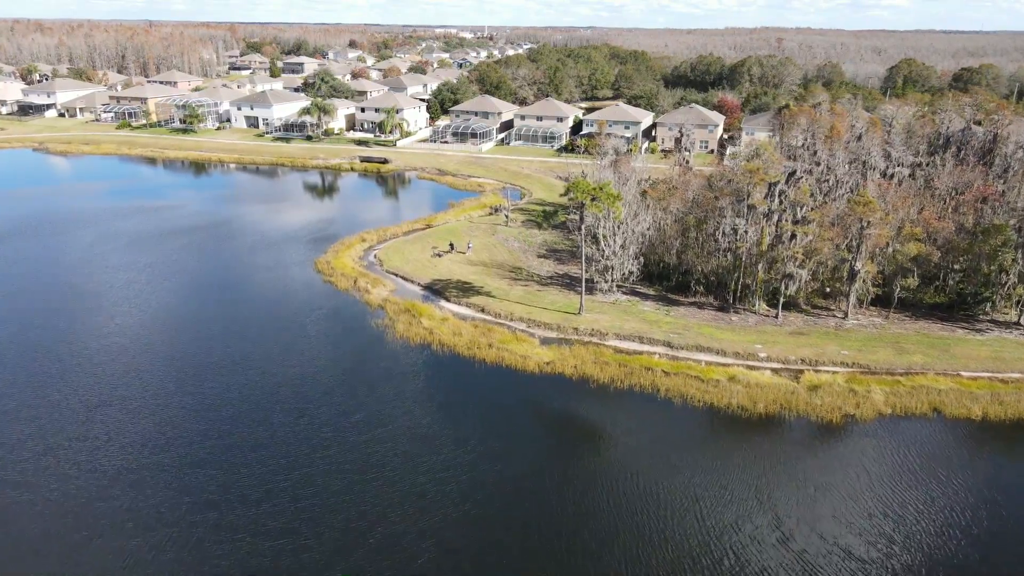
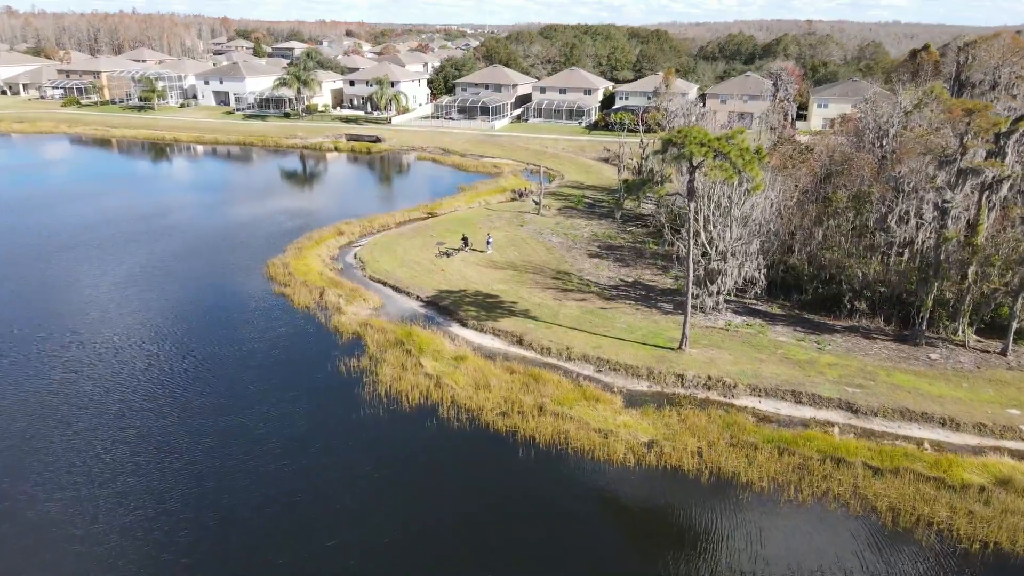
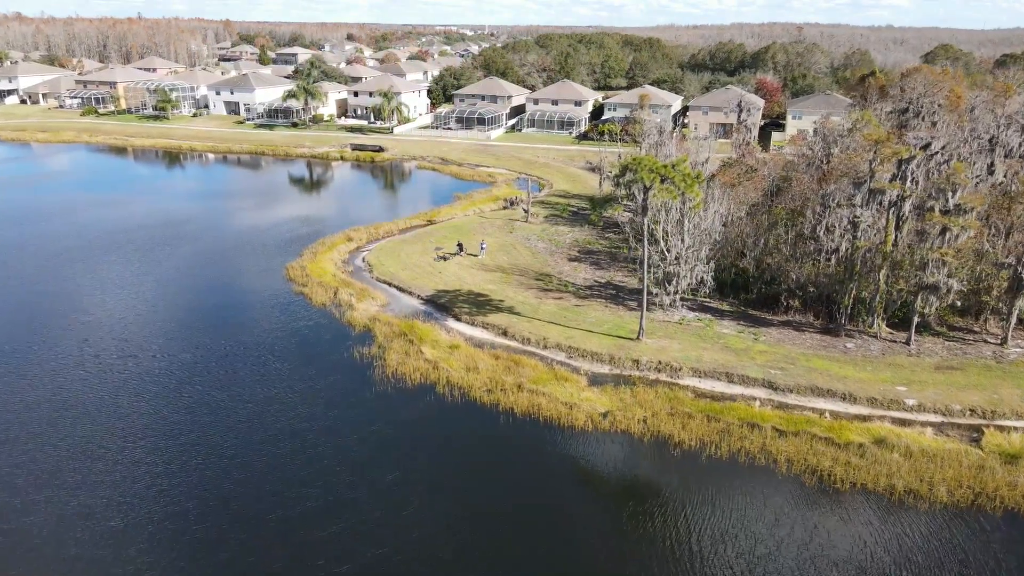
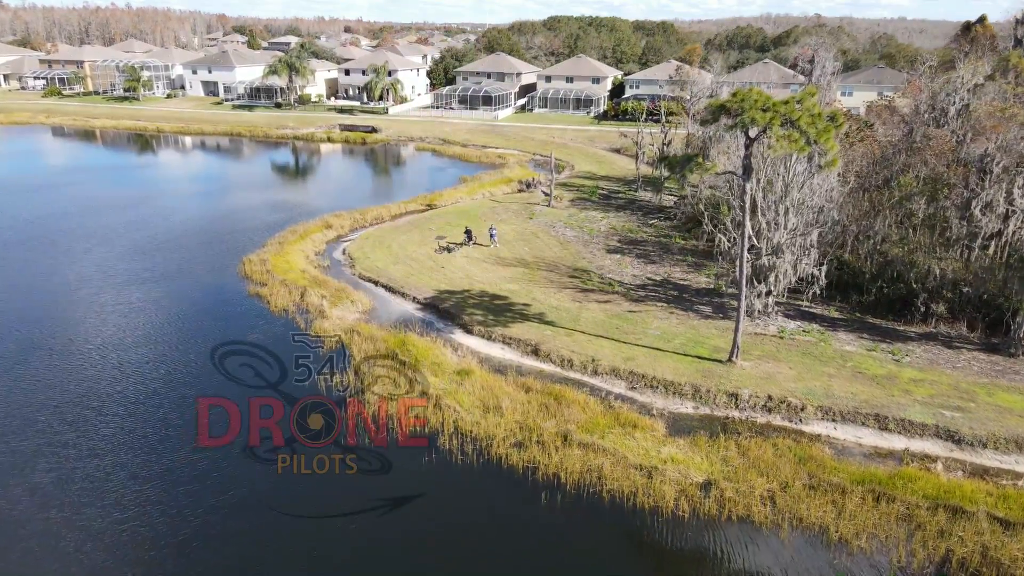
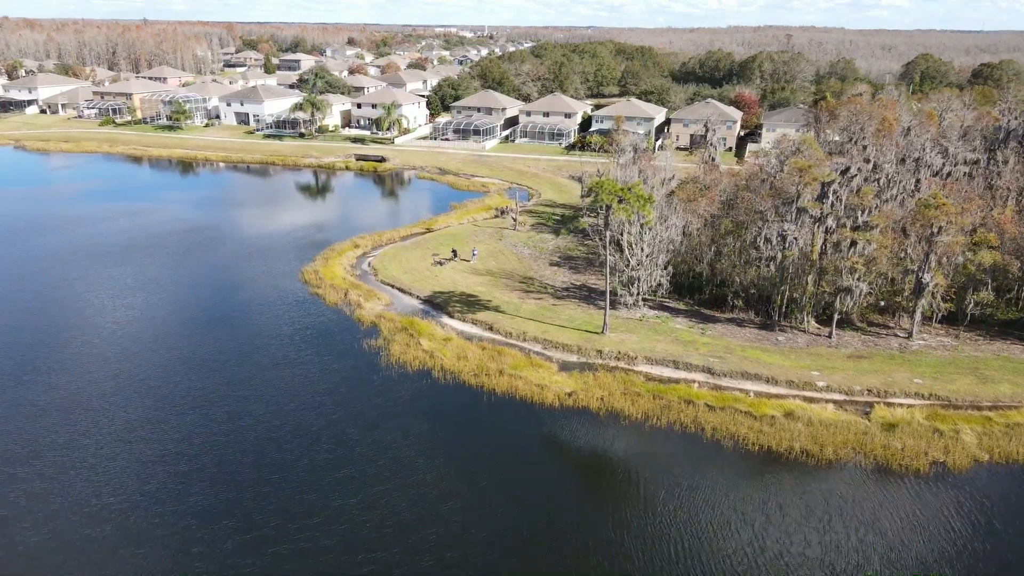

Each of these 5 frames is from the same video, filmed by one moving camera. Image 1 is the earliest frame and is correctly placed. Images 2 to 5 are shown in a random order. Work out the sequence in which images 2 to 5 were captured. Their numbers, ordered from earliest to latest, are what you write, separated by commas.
5, 3, 2, 4
